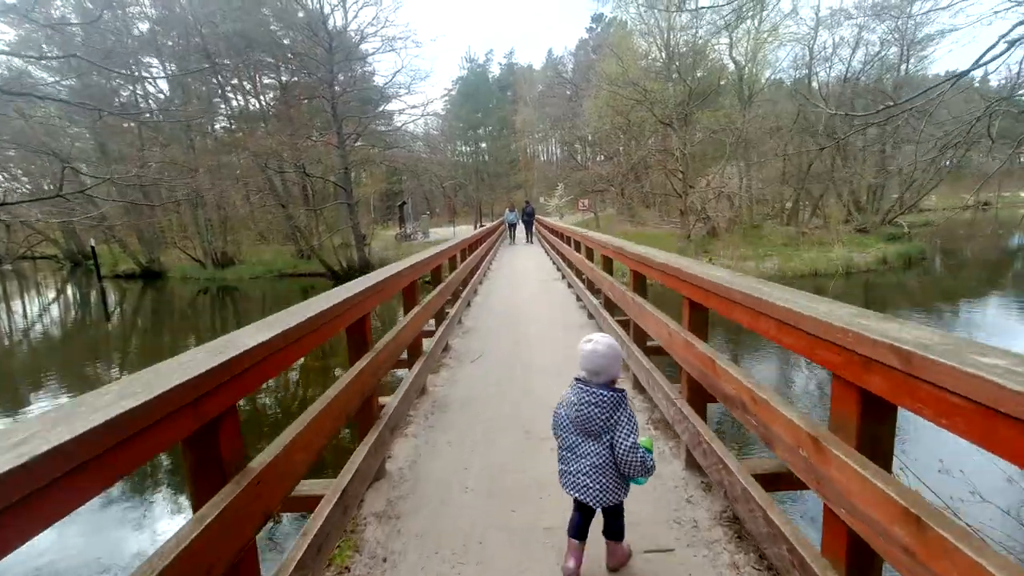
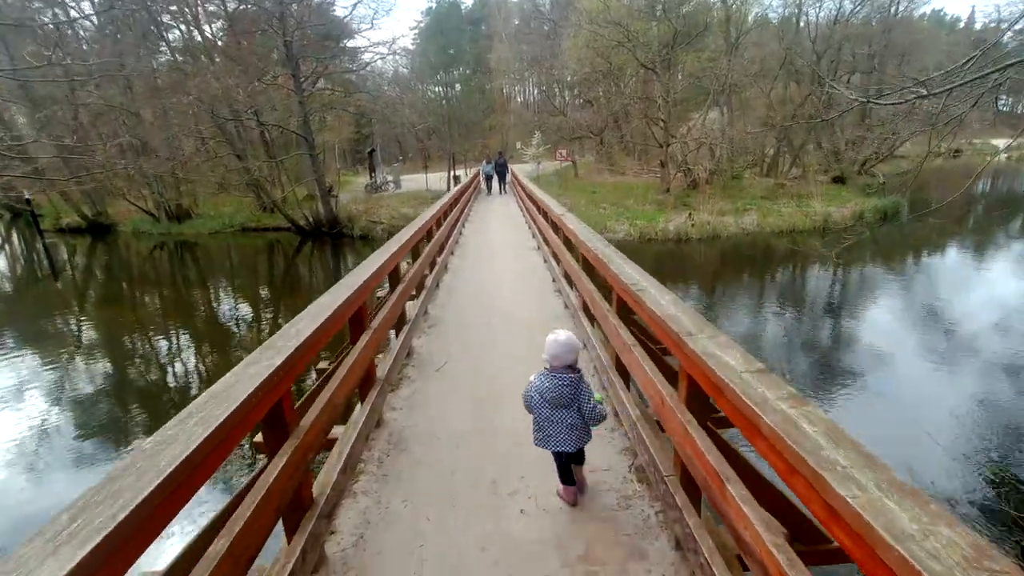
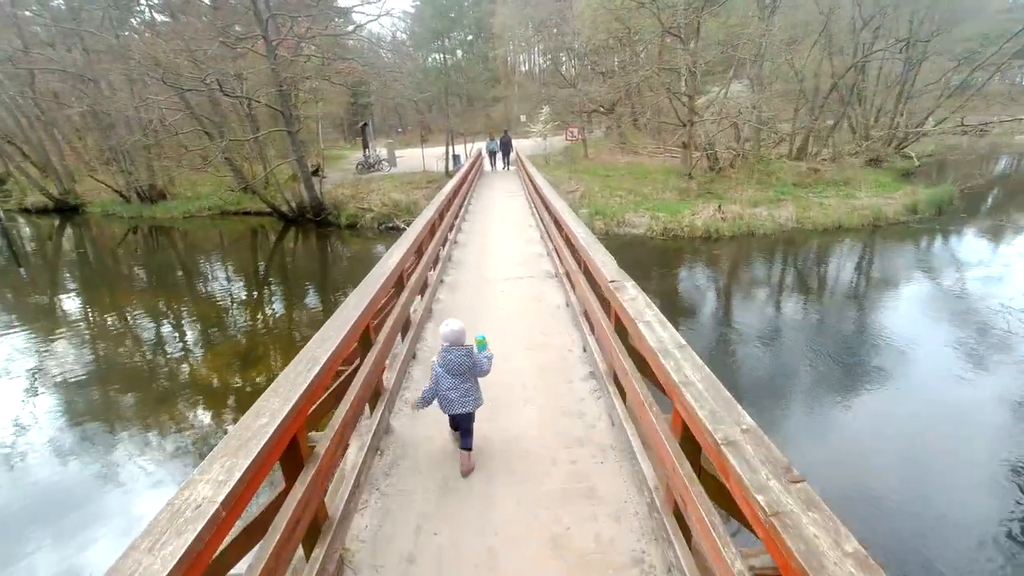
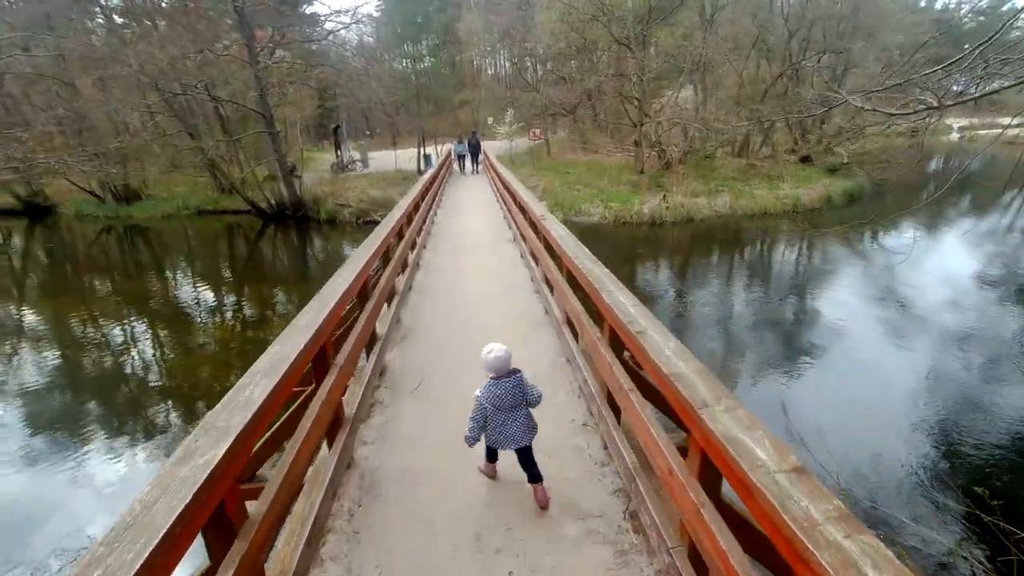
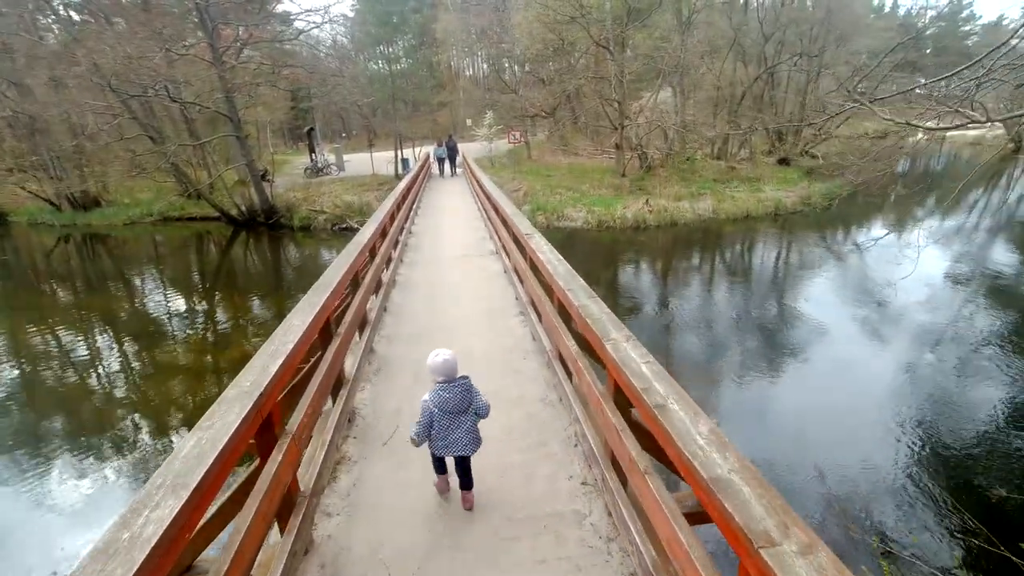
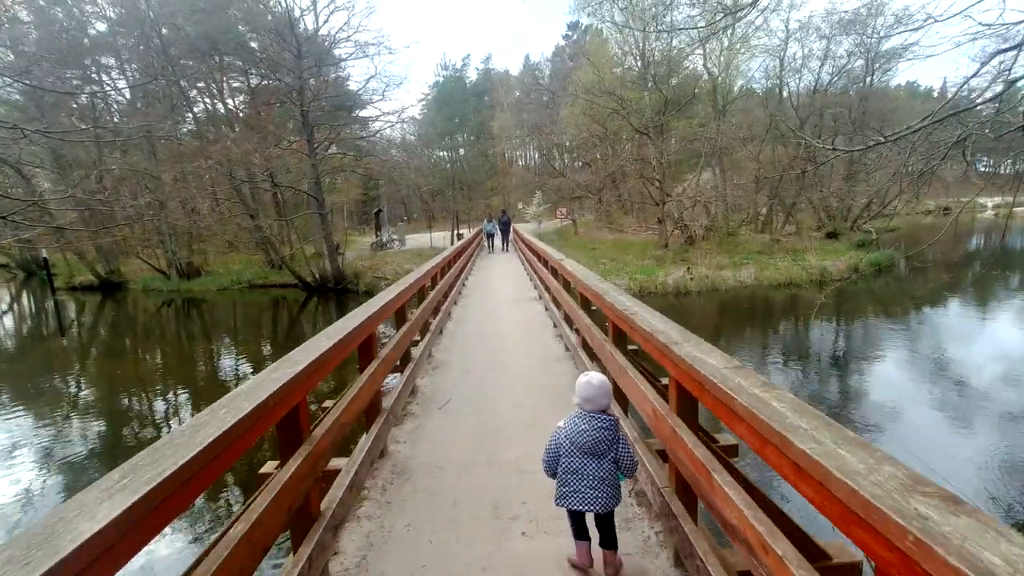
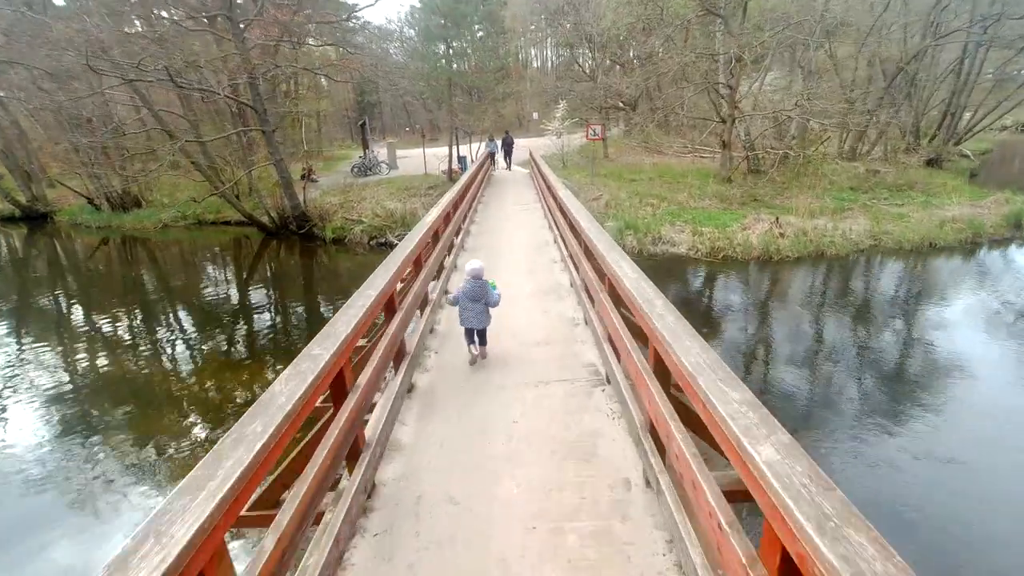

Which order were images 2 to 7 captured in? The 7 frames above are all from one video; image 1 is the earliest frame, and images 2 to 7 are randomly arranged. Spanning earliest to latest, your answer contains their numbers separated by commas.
6, 2, 4, 5, 3, 7
